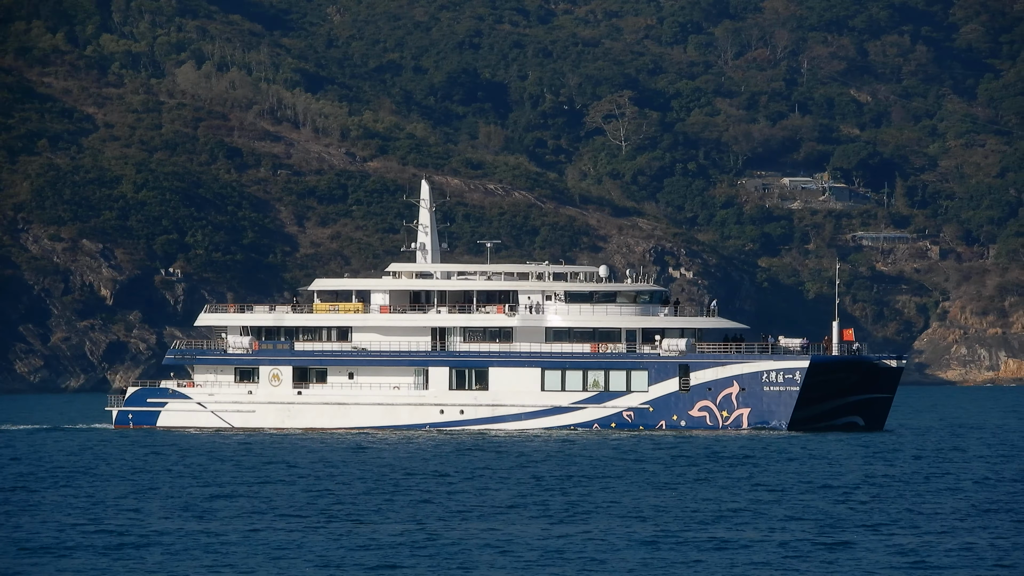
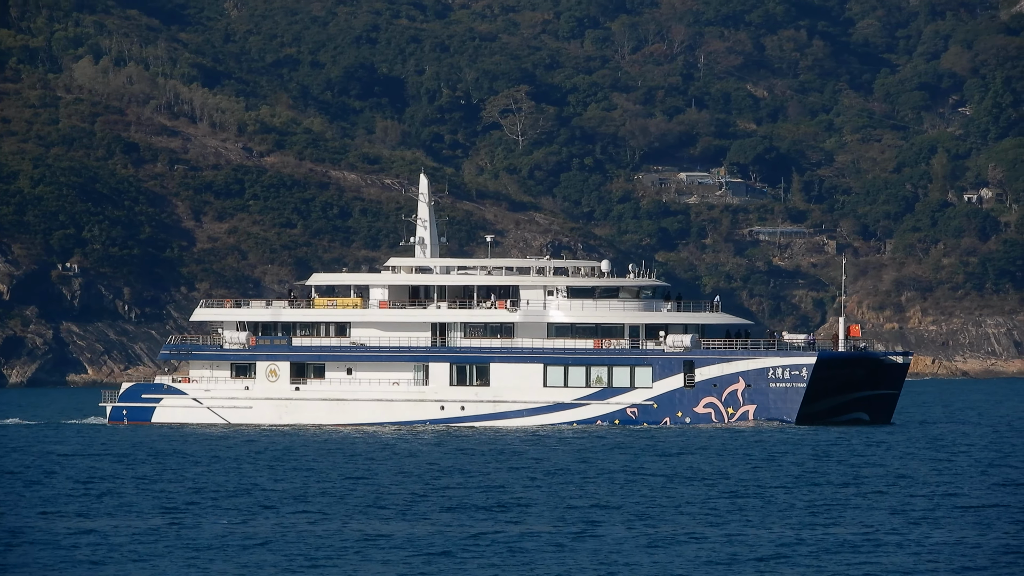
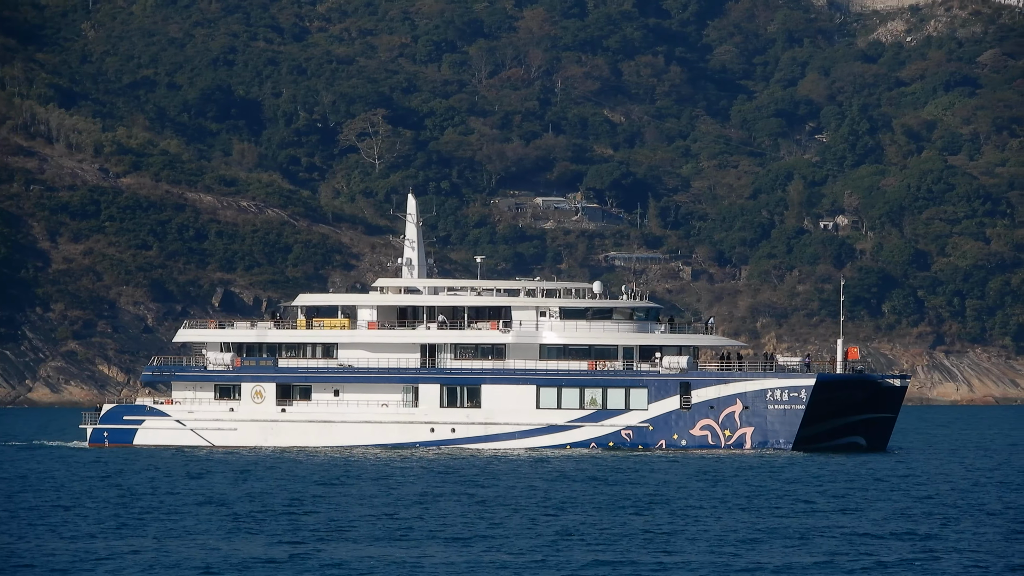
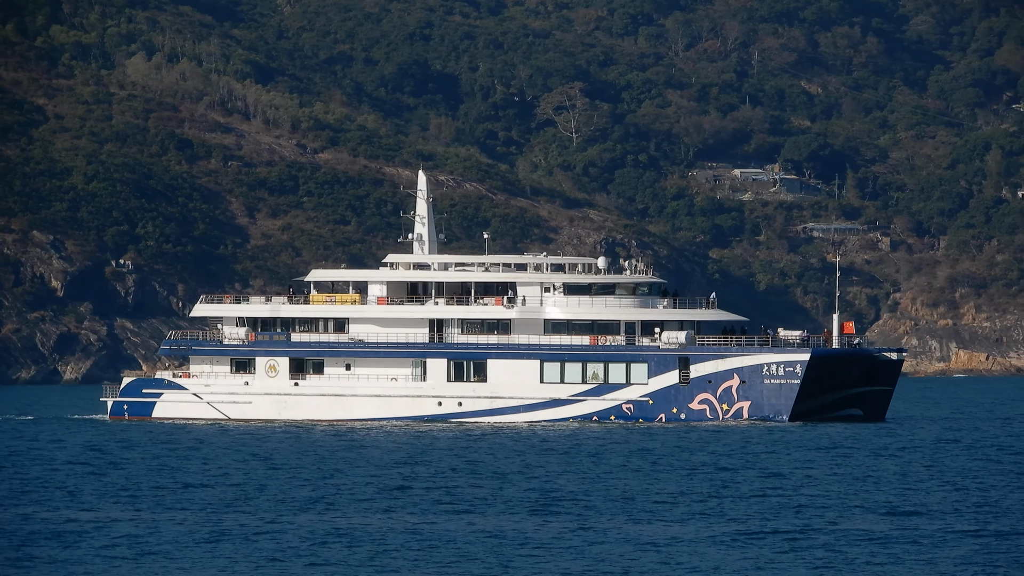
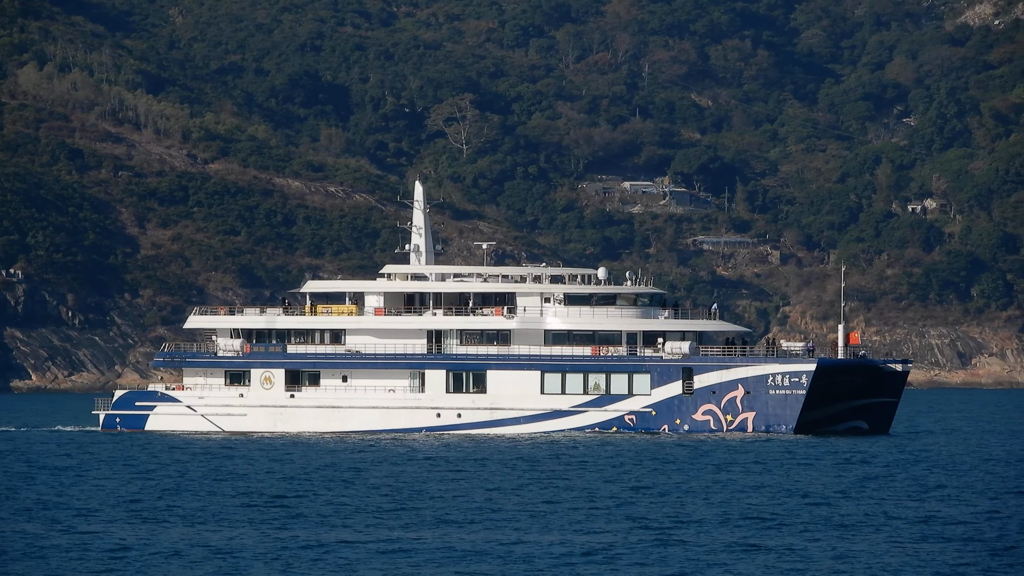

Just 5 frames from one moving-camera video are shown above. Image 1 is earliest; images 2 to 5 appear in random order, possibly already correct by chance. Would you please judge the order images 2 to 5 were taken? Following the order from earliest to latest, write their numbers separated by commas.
4, 2, 5, 3
